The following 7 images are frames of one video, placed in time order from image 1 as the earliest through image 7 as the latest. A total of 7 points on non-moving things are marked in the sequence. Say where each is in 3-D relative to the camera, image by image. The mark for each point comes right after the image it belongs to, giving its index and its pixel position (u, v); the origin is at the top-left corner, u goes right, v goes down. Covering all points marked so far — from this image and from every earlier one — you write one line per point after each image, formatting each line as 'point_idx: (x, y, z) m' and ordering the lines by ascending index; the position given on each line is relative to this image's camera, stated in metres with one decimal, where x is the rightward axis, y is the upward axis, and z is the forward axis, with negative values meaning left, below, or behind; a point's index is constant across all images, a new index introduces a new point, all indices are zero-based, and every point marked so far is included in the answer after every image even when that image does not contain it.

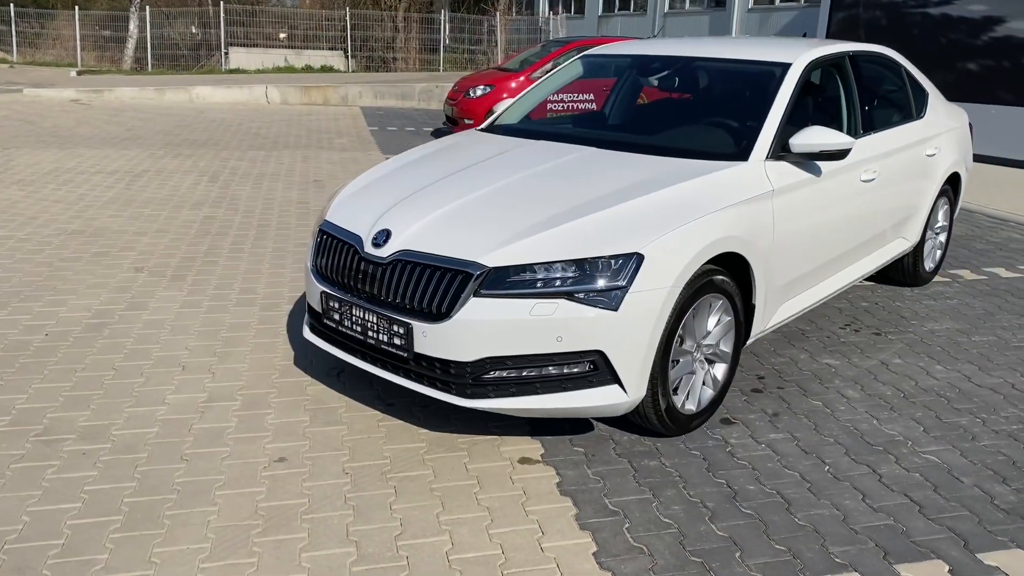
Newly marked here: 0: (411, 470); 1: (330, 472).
0: (-0.4, -0.8, +3.7) m
1: (-0.8, -0.8, +3.6) m
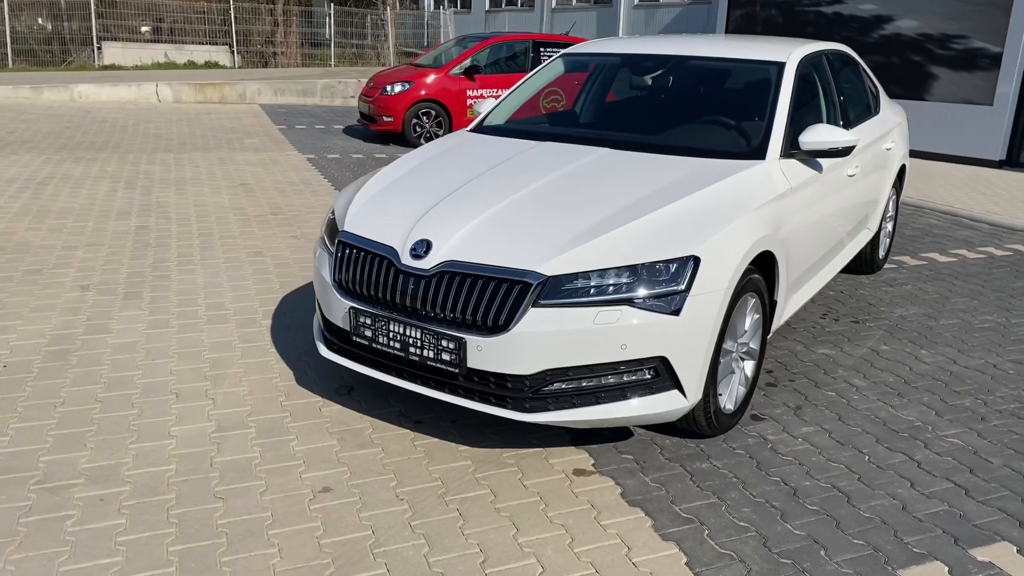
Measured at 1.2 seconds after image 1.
0: (-0.2, -0.9, +3.5) m
1: (-0.5, -0.9, +3.4) m
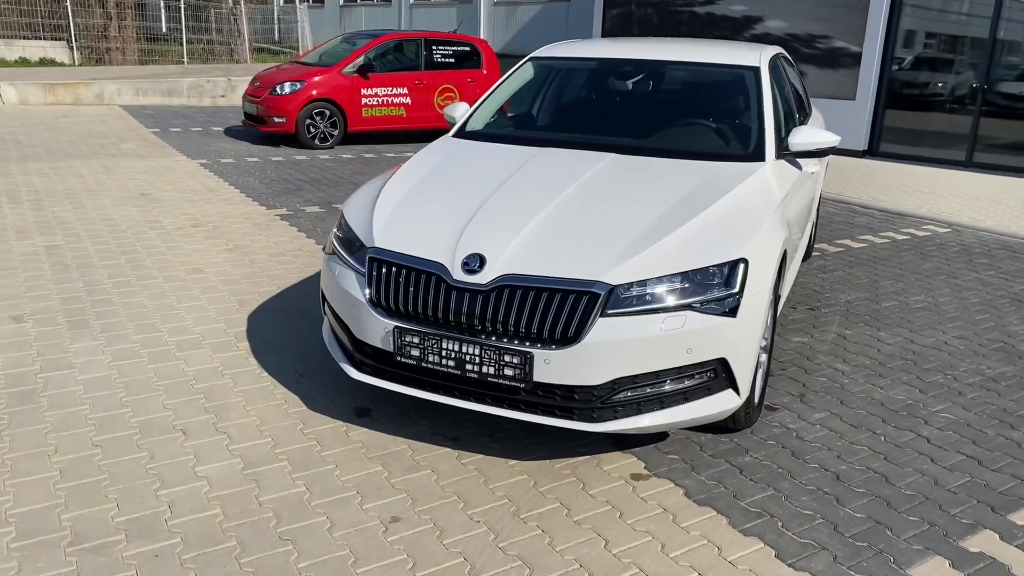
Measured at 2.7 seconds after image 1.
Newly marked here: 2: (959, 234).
0: (+0.1, -0.9, +3.5) m
1: (-0.2, -1.0, +3.3) m
2: (+4.7, +0.6, +8.7) m
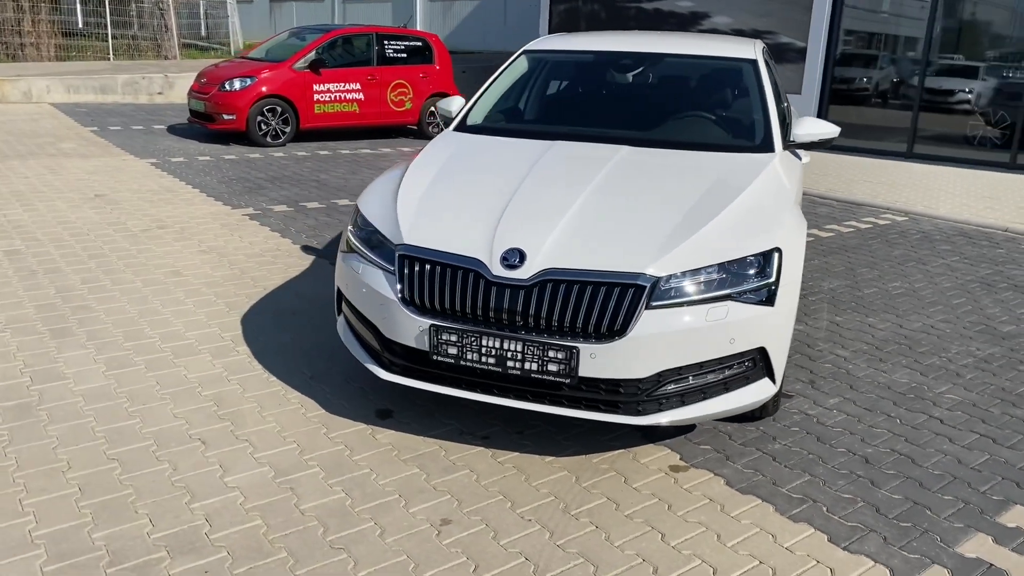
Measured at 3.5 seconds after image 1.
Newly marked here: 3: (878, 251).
0: (+0.3, -0.9, +3.4) m
1: (0.0, -0.9, +3.3) m
2: (+4.4, +0.7, +9.0) m
3: (+3.5, +0.3, +7.7) m
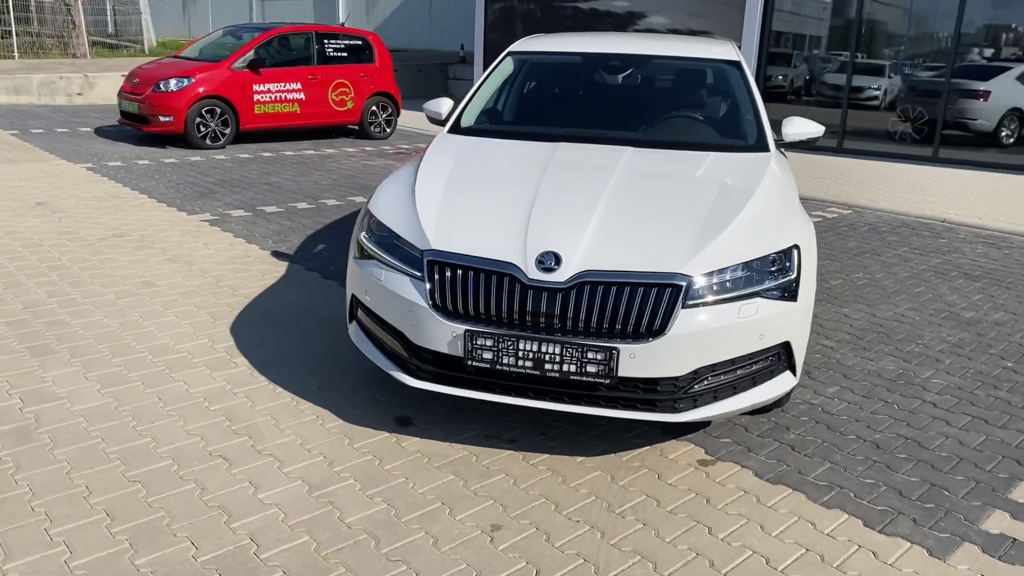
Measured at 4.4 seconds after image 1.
0: (+0.5, -0.9, +3.5) m
1: (+0.2, -0.9, +3.3) m
2: (+4.0, +0.8, +9.4) m
3: (+3.2, +0.4, +8.1) m
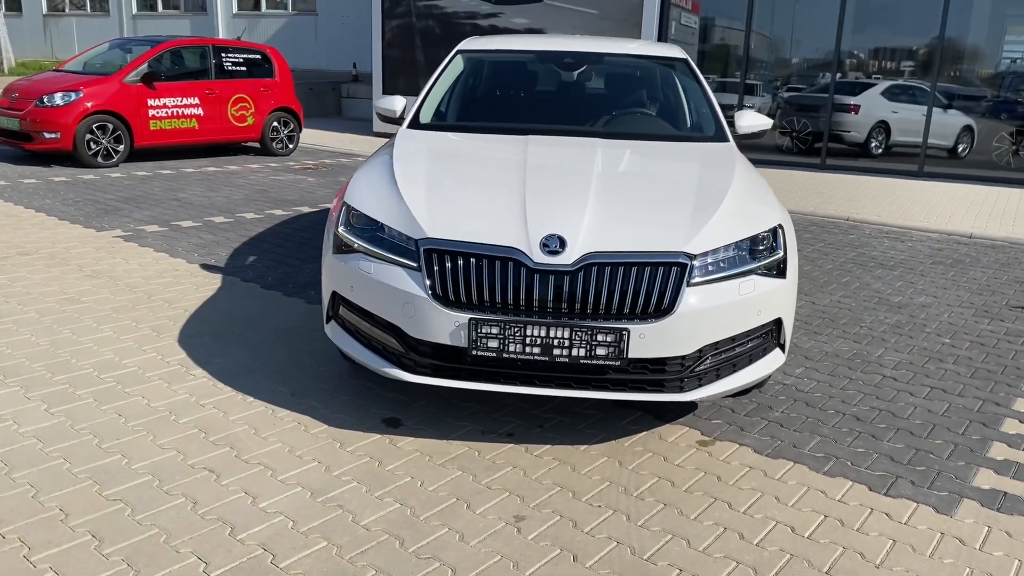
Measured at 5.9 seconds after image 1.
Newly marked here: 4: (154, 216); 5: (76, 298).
0: (+0.5, -0.8, +3.4) m
1: (+0.3, -0.9, +3.2) m
2: (+3.1, +0.9, +9.9) m
3: (+2.5, +0.5, +8.4) m
4: (-3.6, +0.7, +8.4) m
5: (-2.9, -0.1, +5.5) m
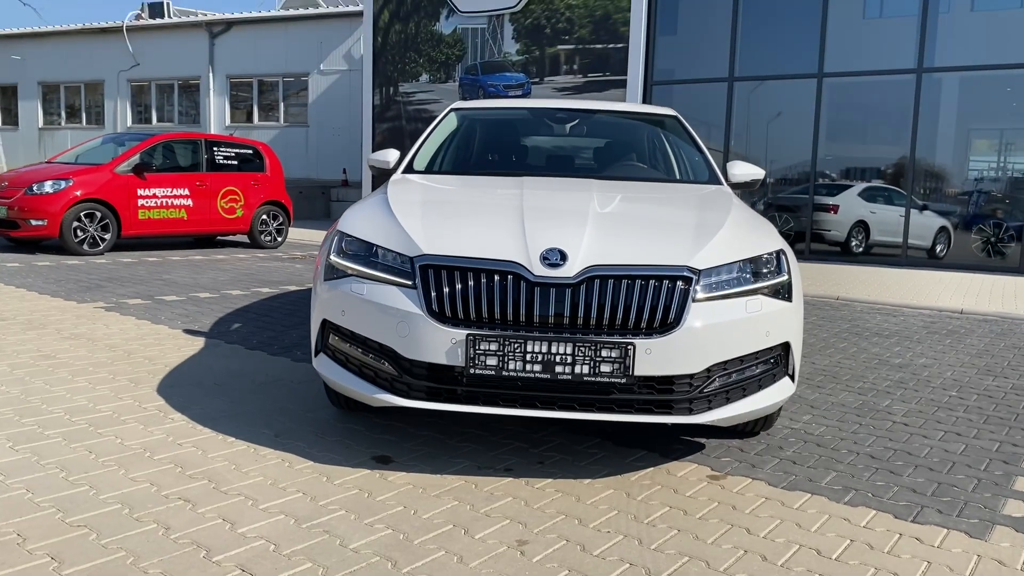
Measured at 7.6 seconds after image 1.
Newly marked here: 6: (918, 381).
0: (+0.5, -0.9, +3.2) m
1: (+0.3, -0.9, +2.9) m
2: (+3.0, -0.1, +9.9) m
3: (+2.4, -0.3, +8.3) m
4: (-3.7, 0.0, +8.2) m
5: (-3.0, -0.4, +5.3) m
6: (+2.8, -0.6, +5.6) m
